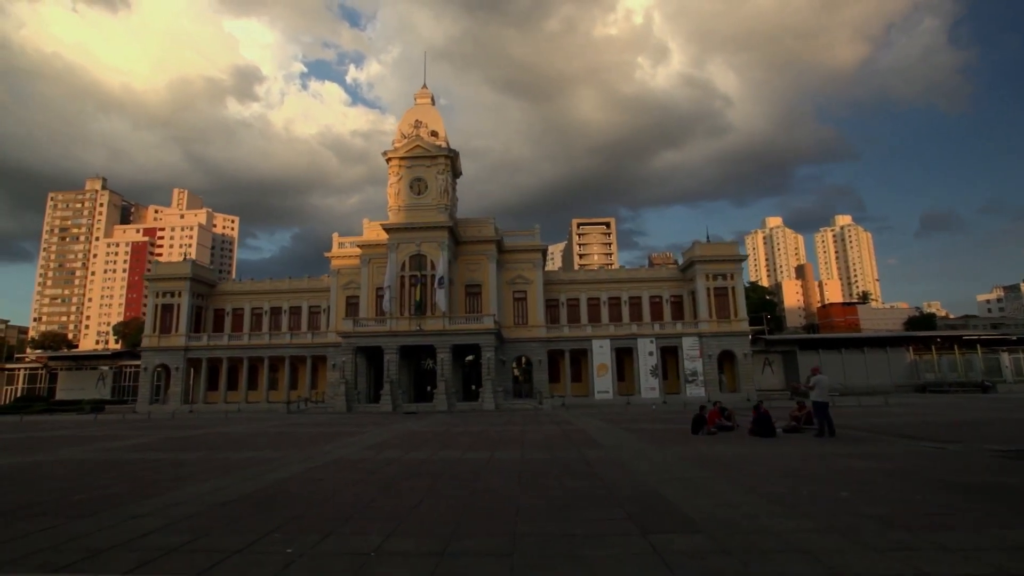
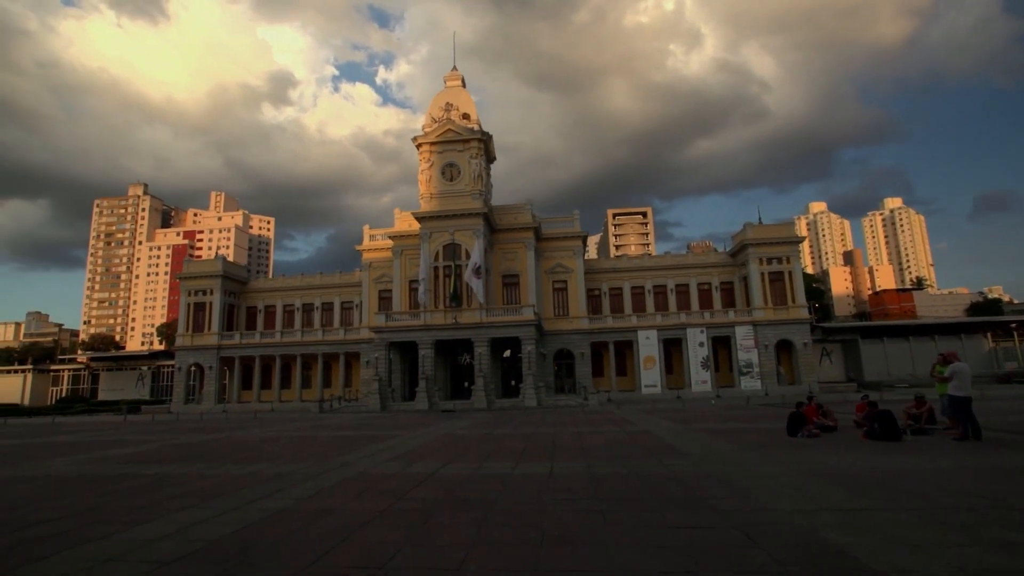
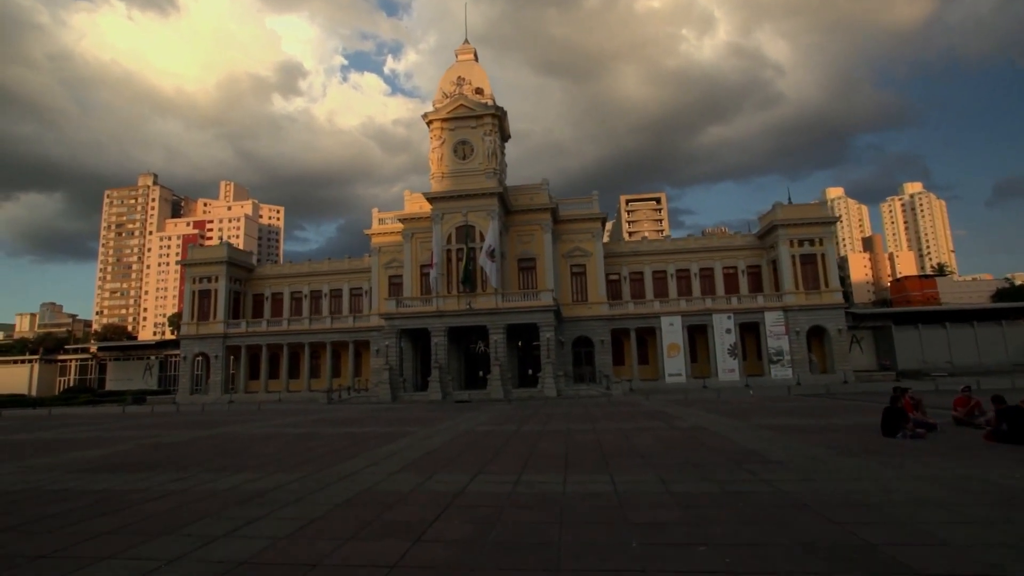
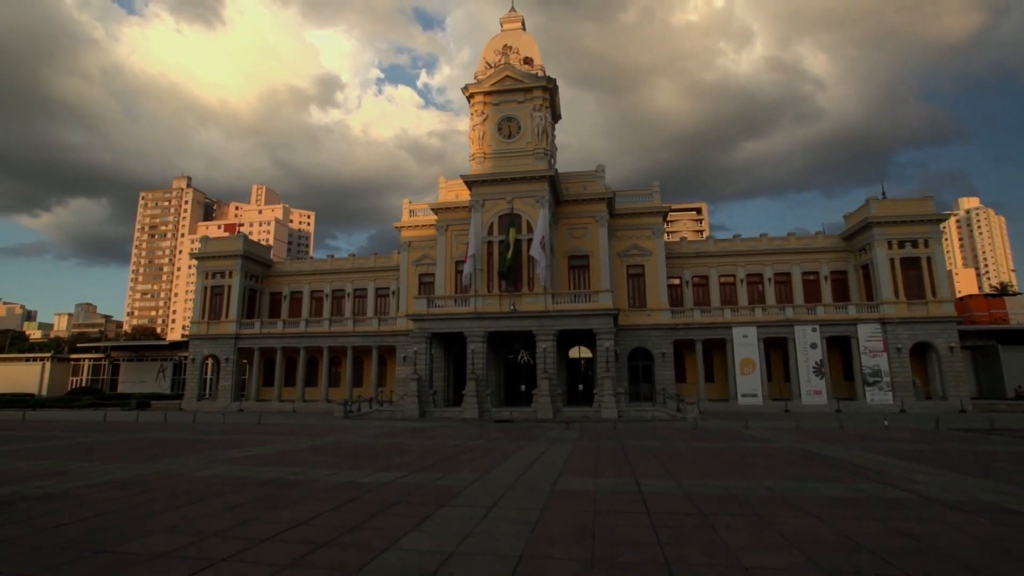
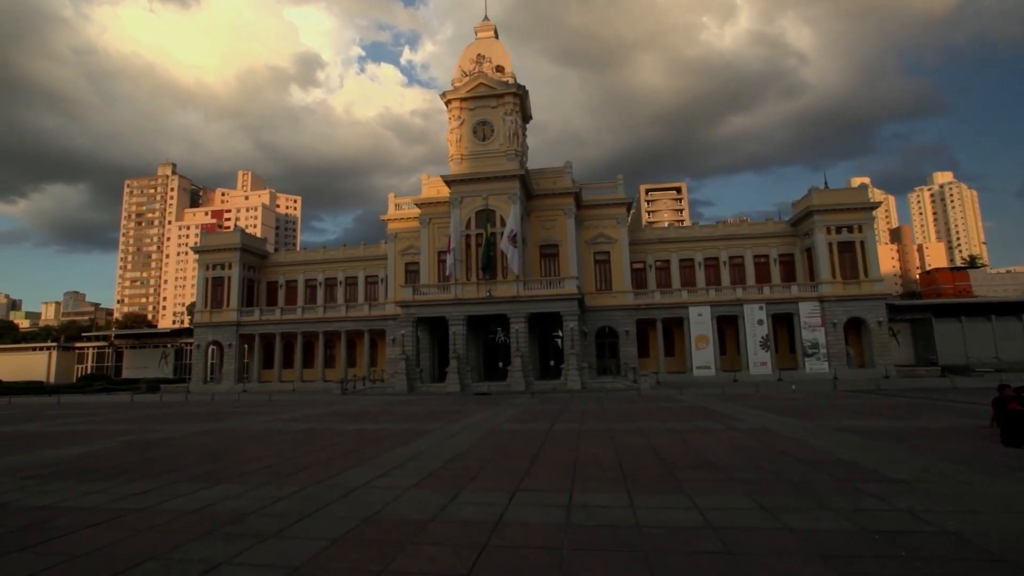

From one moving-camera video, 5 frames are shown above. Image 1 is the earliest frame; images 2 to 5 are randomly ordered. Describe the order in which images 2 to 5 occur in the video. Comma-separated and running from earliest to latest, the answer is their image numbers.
2, 3, 5, 4
